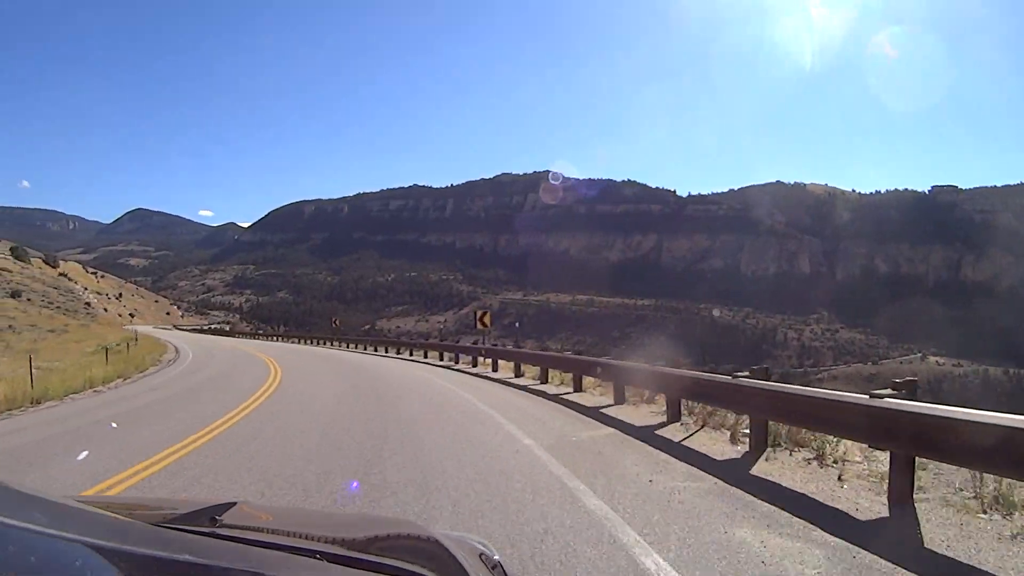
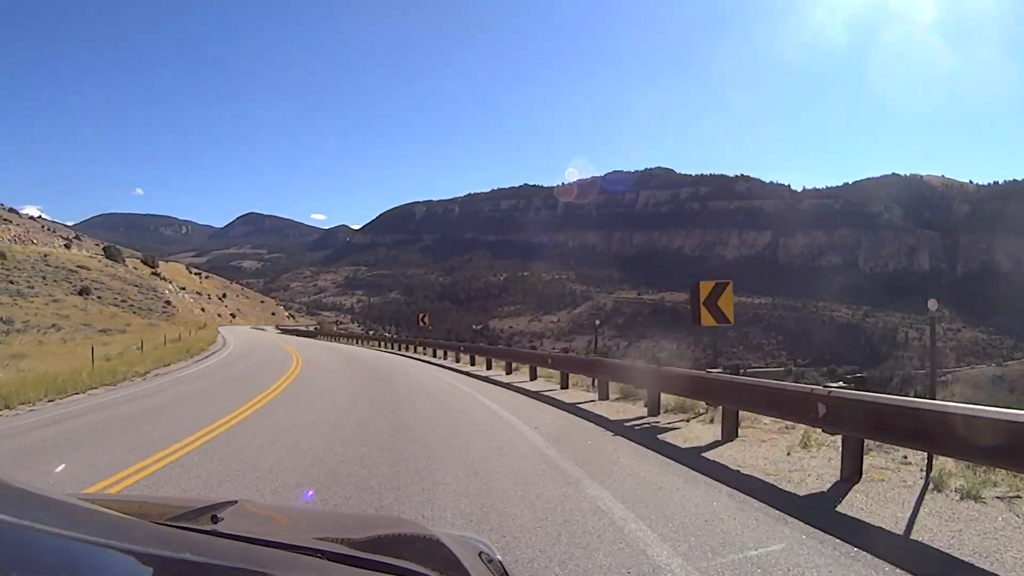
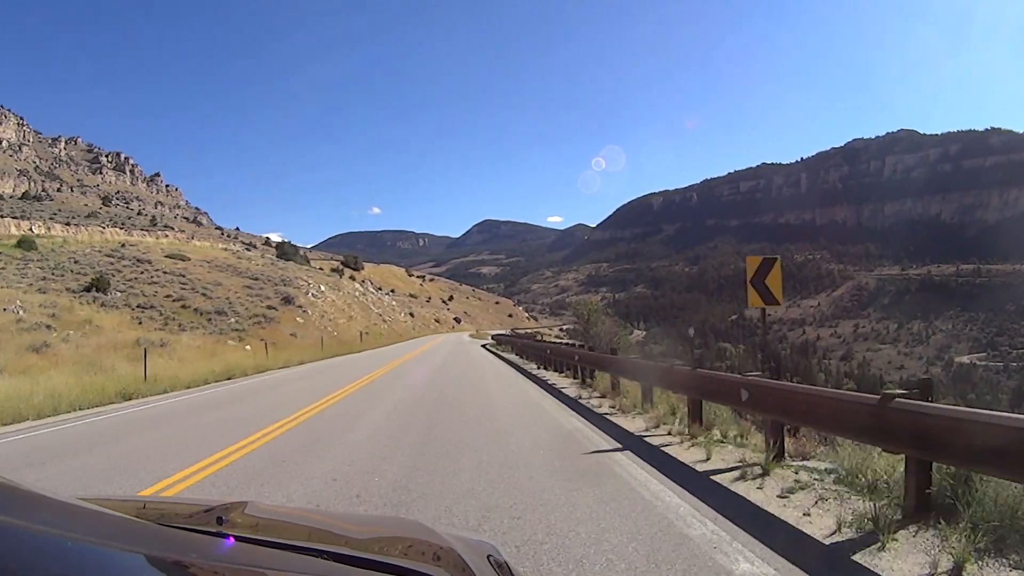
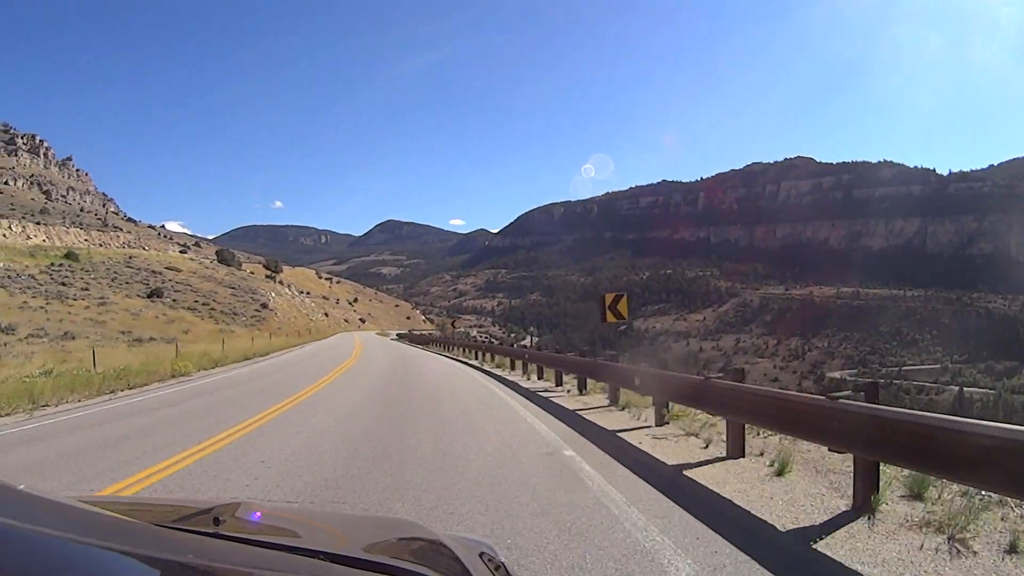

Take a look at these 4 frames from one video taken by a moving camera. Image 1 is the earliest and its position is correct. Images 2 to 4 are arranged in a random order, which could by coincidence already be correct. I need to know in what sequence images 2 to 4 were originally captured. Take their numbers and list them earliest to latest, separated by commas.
2, 4, 3
